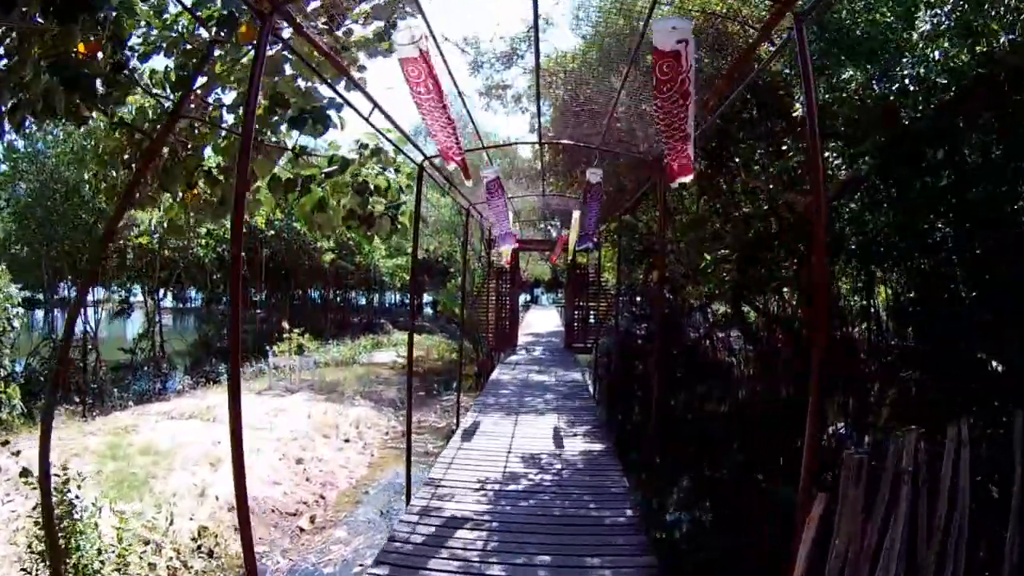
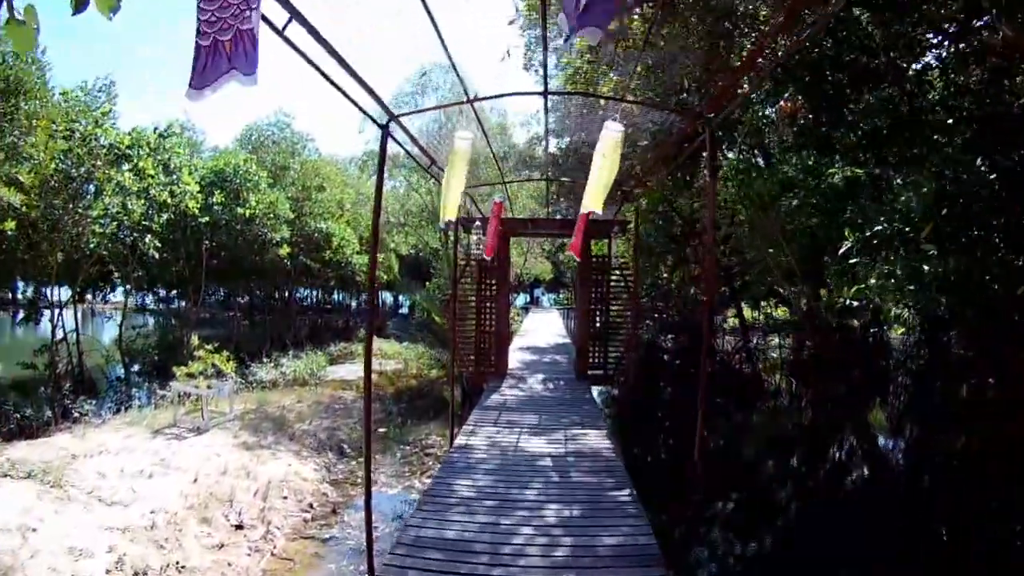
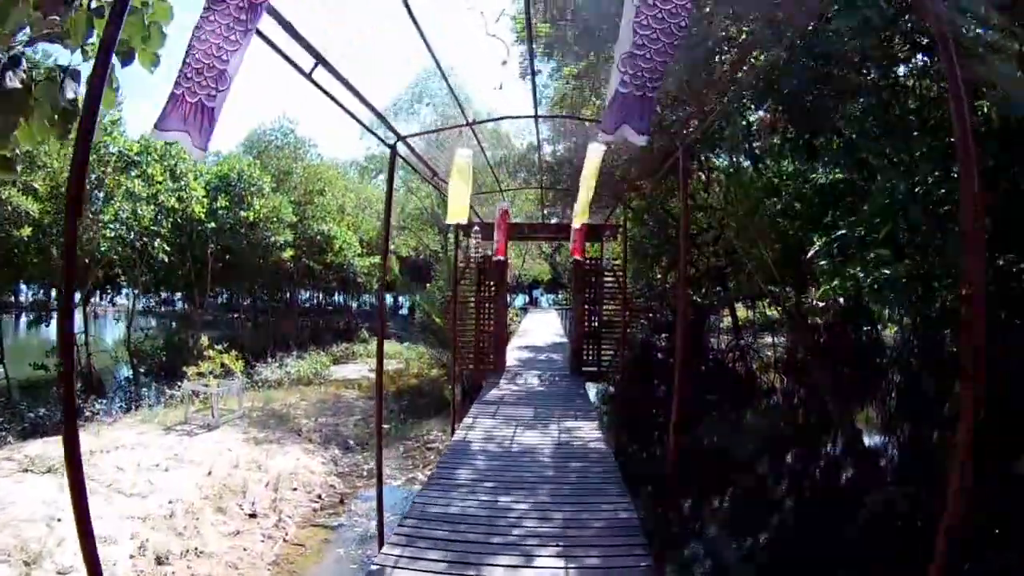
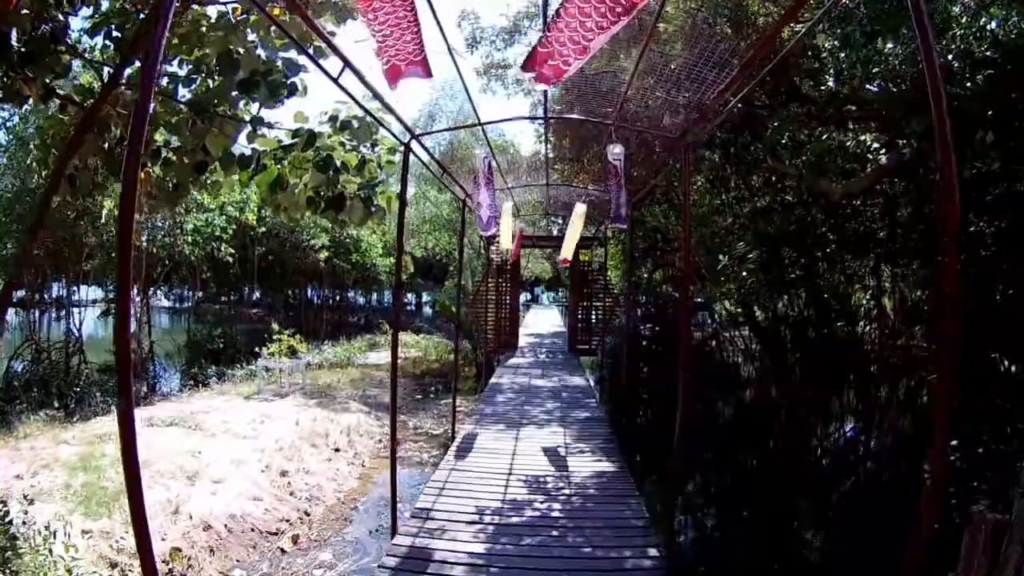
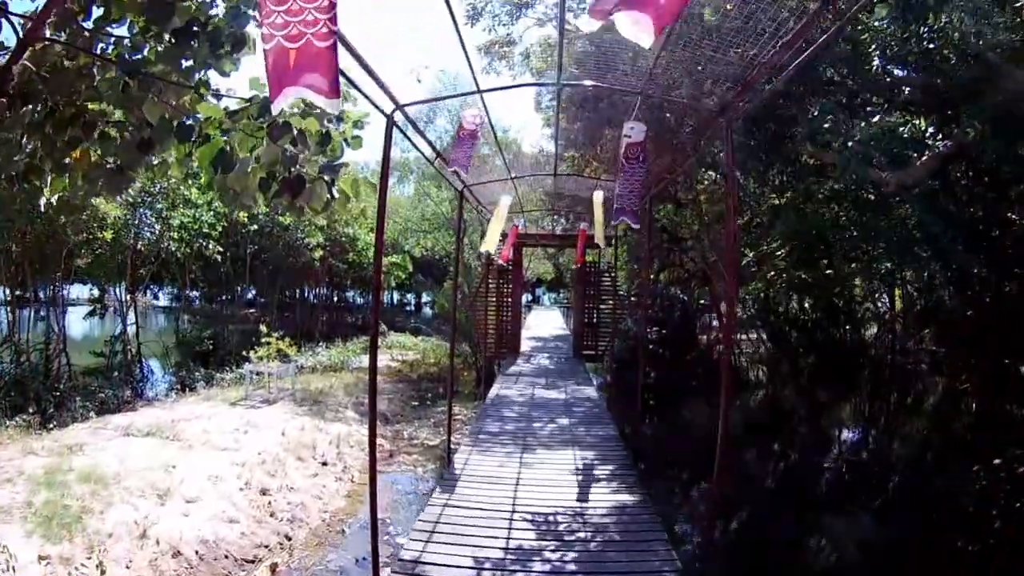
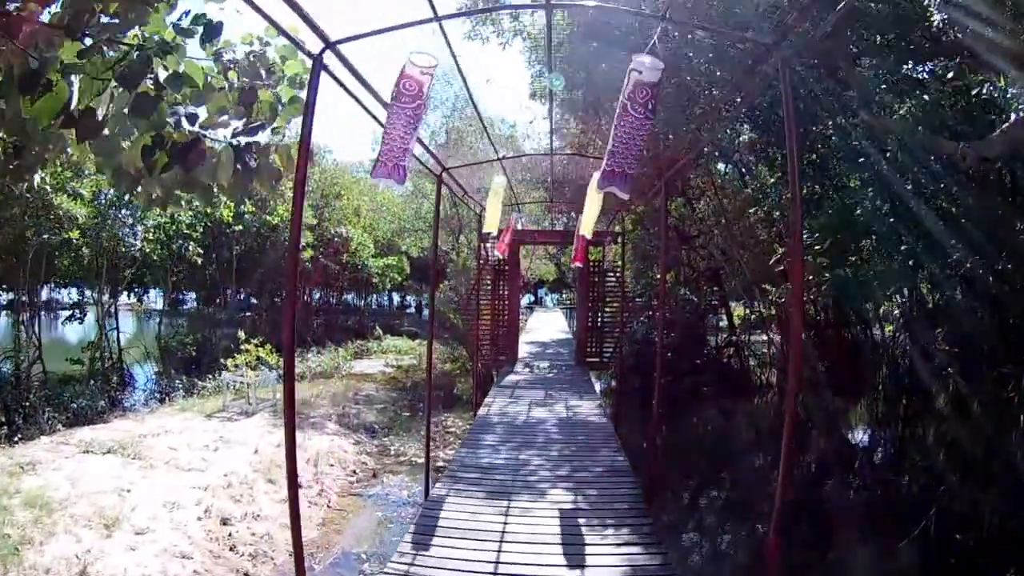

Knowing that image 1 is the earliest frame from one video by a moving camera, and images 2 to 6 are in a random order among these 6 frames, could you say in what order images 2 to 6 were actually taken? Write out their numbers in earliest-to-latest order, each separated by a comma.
4, 5, 6, 3, 2
